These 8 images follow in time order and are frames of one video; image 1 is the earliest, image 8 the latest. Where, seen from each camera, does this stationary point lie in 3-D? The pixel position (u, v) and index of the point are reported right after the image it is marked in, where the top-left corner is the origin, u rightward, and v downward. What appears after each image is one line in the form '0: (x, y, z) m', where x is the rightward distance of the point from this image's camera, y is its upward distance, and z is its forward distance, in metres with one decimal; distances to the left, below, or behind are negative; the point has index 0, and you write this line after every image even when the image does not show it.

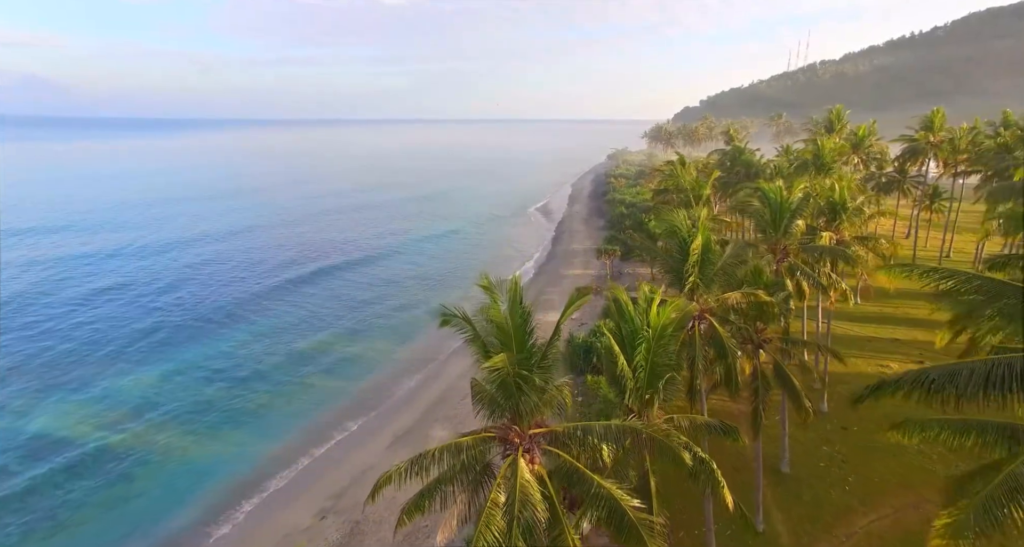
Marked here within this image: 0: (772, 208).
0: (+8.7, +2.2, +18.2) m
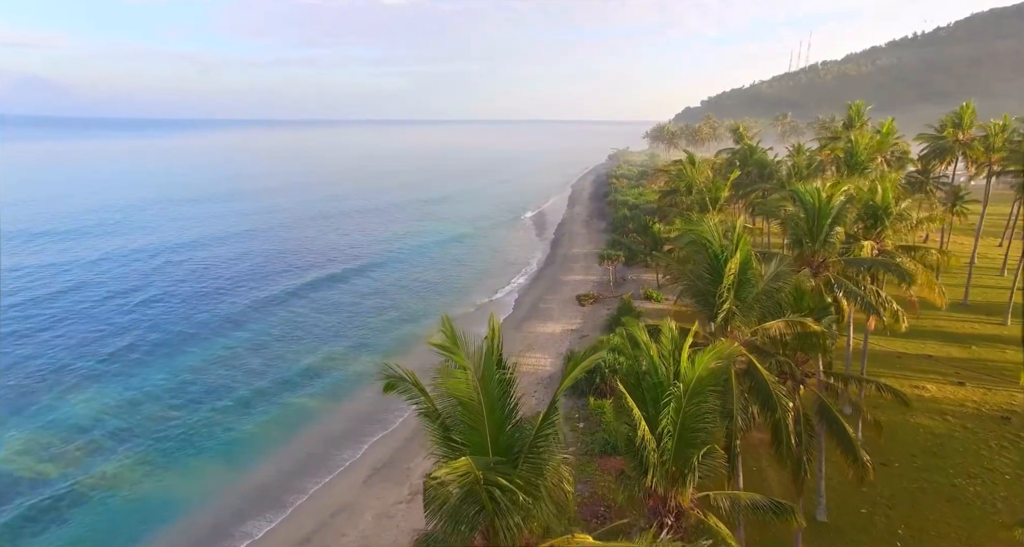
0: (+8.4, +1.7, +15.5) m
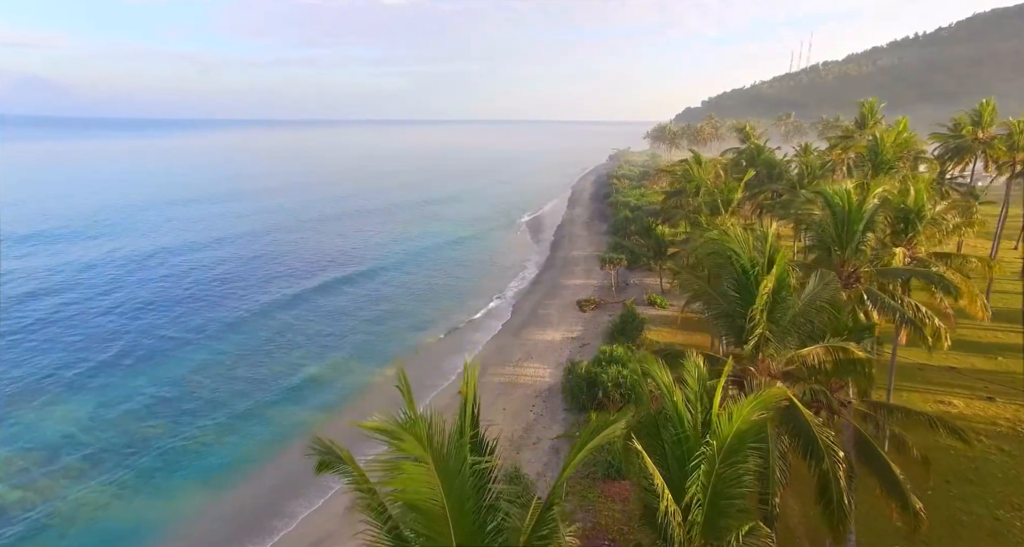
0: (+8.3, +1.4, +13.9) m
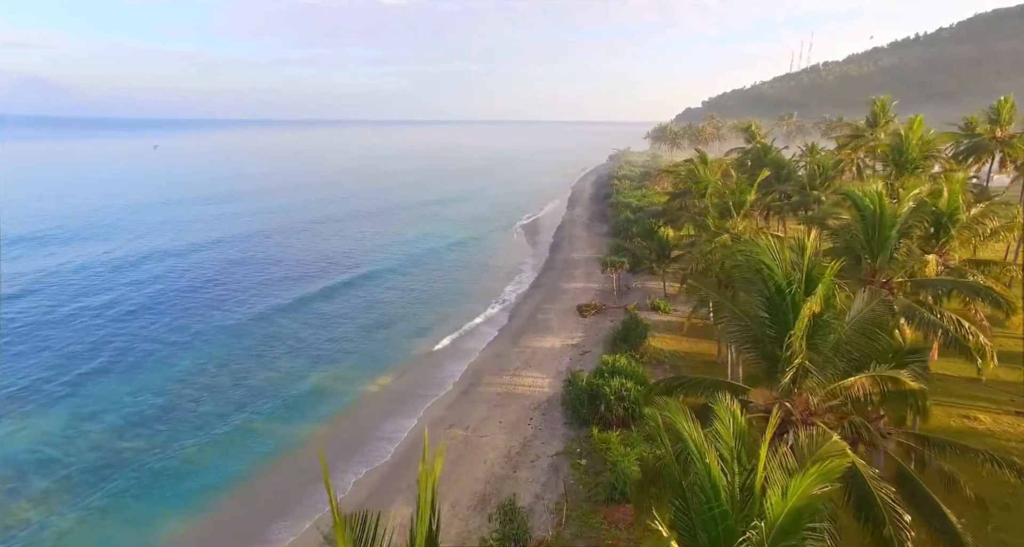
0: (+8.2, +1.2, +12.5) m
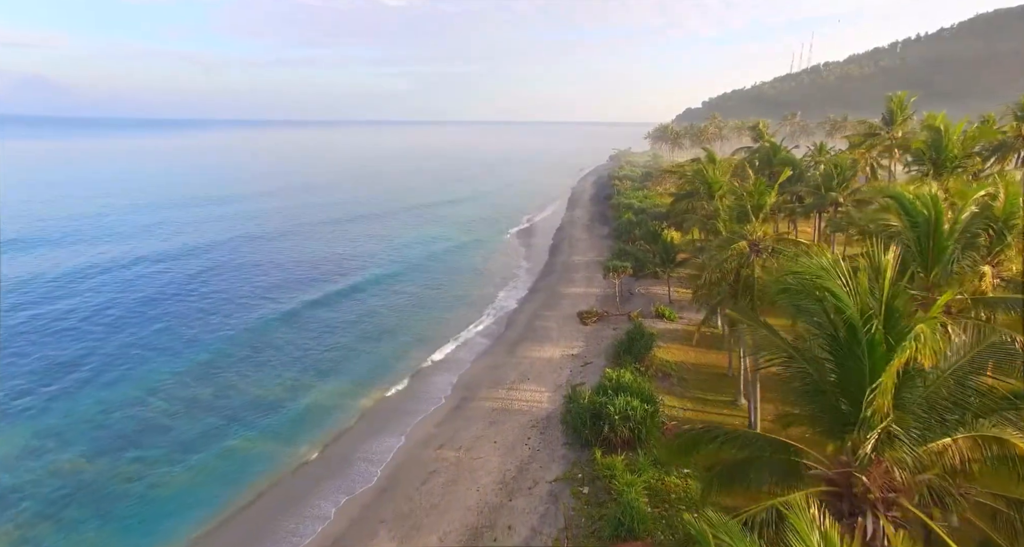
0: (+8.0, +0.9, +10.7) m
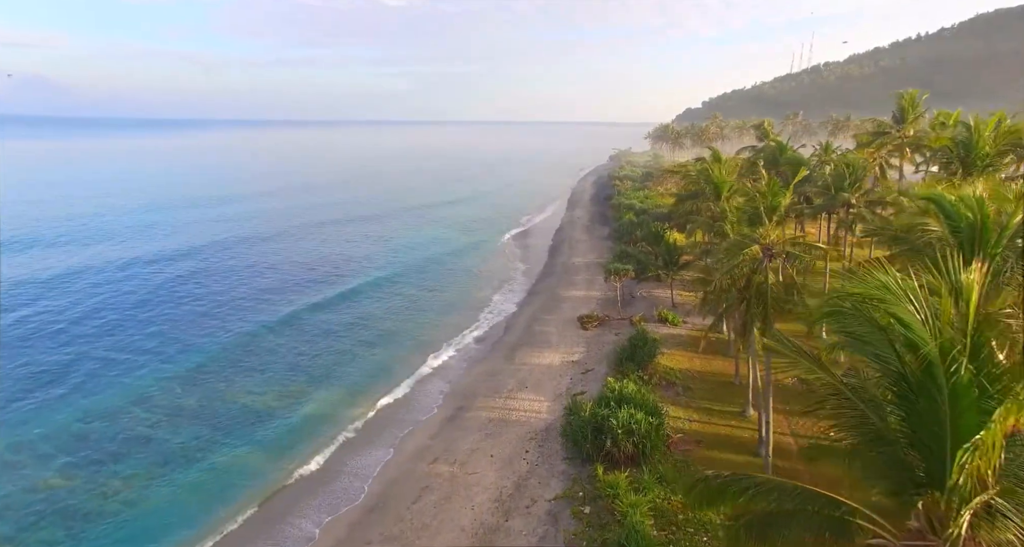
0: (+7.9, +0.7, +9.6) m
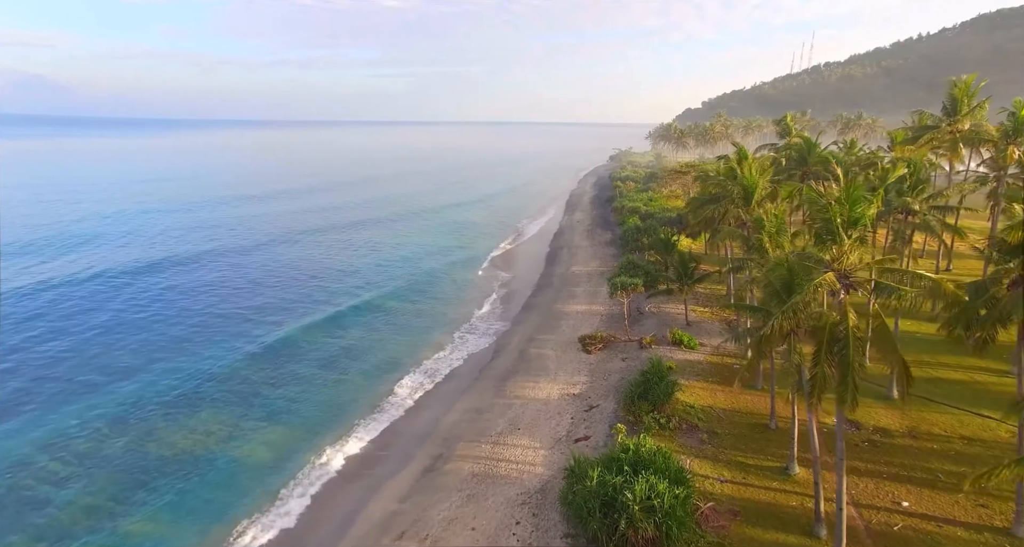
0: (+7.5, -0.1, +5.2) m
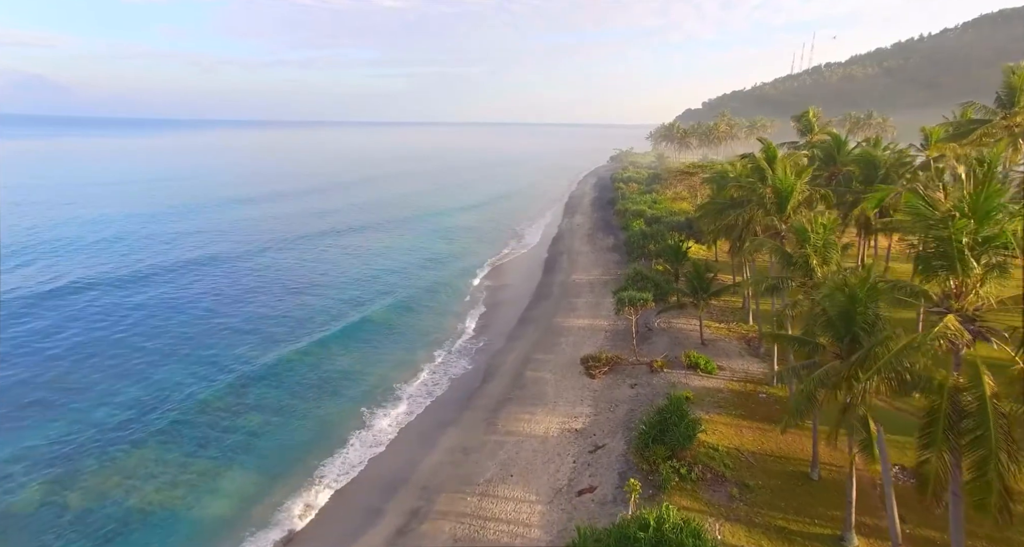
0: (+7.2, -0.8, +1.8) m
